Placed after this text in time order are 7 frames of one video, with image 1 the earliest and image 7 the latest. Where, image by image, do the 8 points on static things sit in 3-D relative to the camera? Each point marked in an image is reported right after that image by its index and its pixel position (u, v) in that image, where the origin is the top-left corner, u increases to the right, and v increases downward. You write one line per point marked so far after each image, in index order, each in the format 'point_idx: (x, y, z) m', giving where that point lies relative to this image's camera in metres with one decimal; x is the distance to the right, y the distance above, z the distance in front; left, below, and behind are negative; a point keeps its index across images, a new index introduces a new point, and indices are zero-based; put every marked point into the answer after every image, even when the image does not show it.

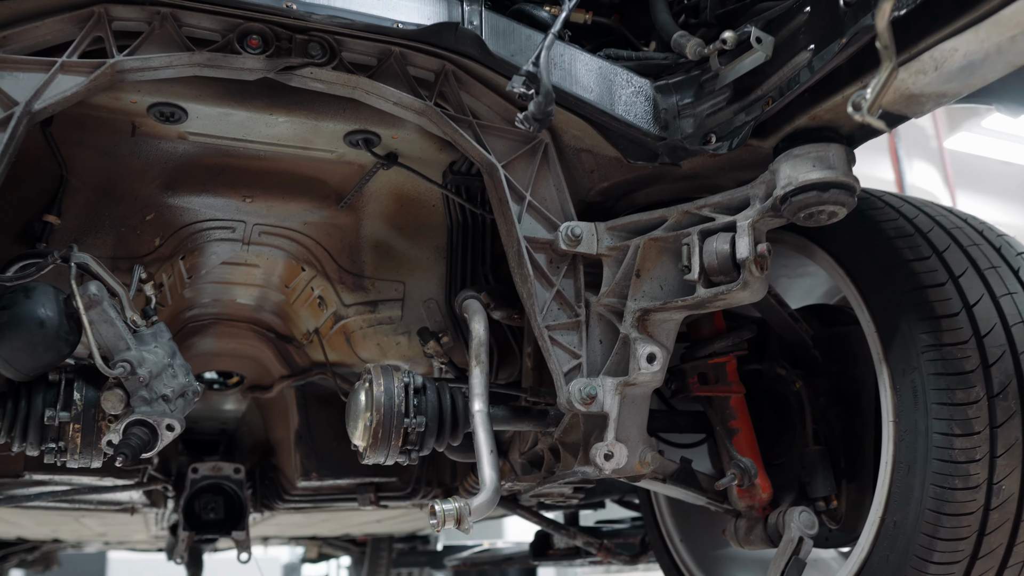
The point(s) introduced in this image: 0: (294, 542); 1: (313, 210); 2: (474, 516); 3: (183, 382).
0: (-1.1, -1.3, +5.0) m
1: (-0.5, +0.2, +2.6) m
2: (-0.1, -0.4, +1.8) m
3: (-0.7, -0.2, +2.0) m
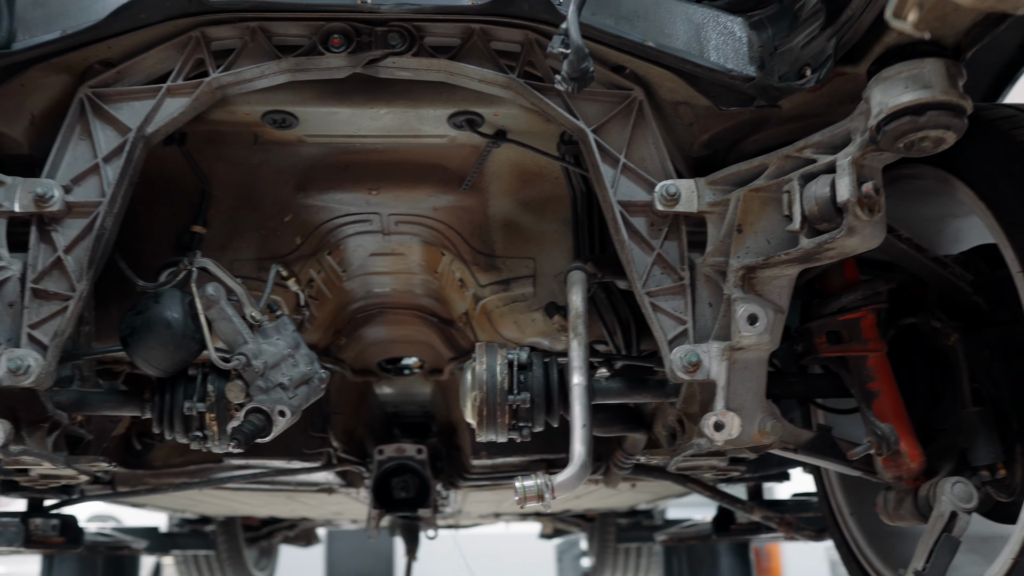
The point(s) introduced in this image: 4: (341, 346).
0: (+0.1, -1.2, +5.1) m
1: (-0.2, +0.3, +2.6) m
2: (+0.1, -0.4, +1.8) m
3: (-0.5, -0.2, +2.2) m
4: (-0.6, -0.2, +3.1) m
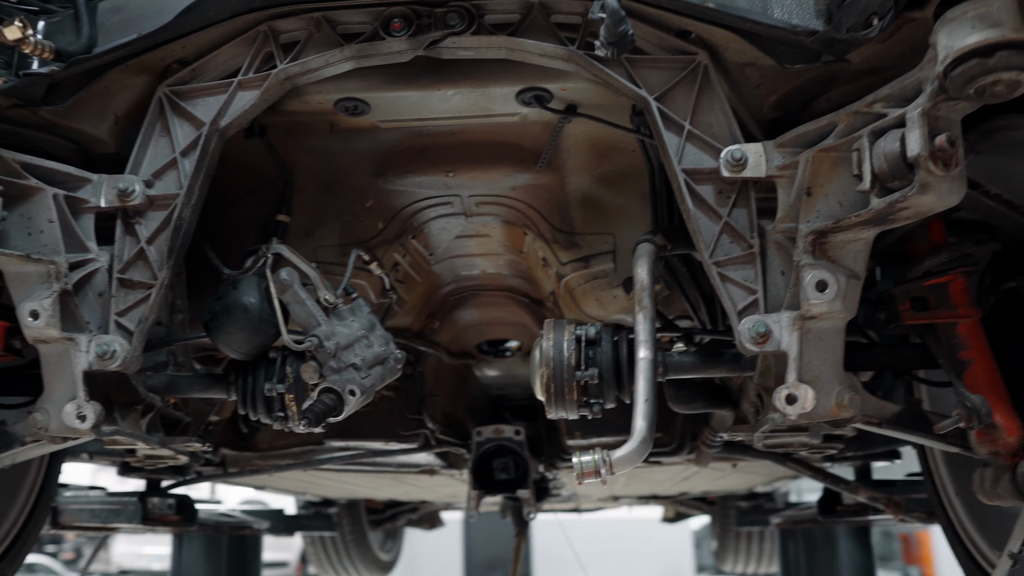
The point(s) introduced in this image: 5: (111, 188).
0: (+0.7, -1.1, +5.0) m
1: (0.0, +0.3, +2.6) m
2: (+0.2, -0.3, +1.8) m
3: (-0.3, -0.1, +2.2) m
4: (-0.3, -0.1, +3.2) m
5: (-0.9, +0.2, +2.1) m
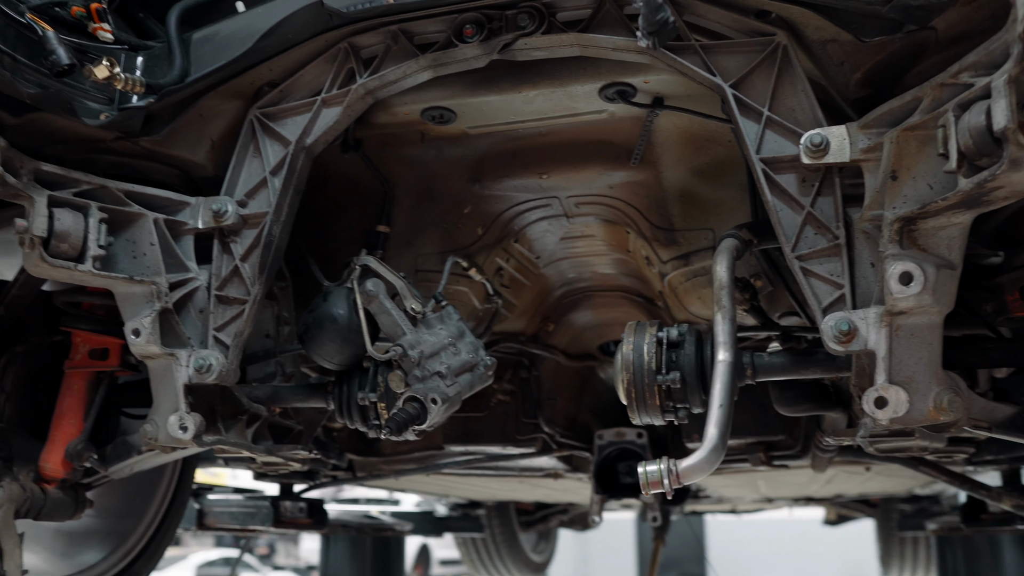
0: (+1.4, -1.1, +4.8) m
1: (+0.3, +0.3, +2.6) m
2: (+0.3, -0.3, +1.7) m
3: (-0.1, -0.2, +2.2) m
4: (+0.1, -0.1, +3.1) m
5: (-0.7, +0.2, +2.2) m
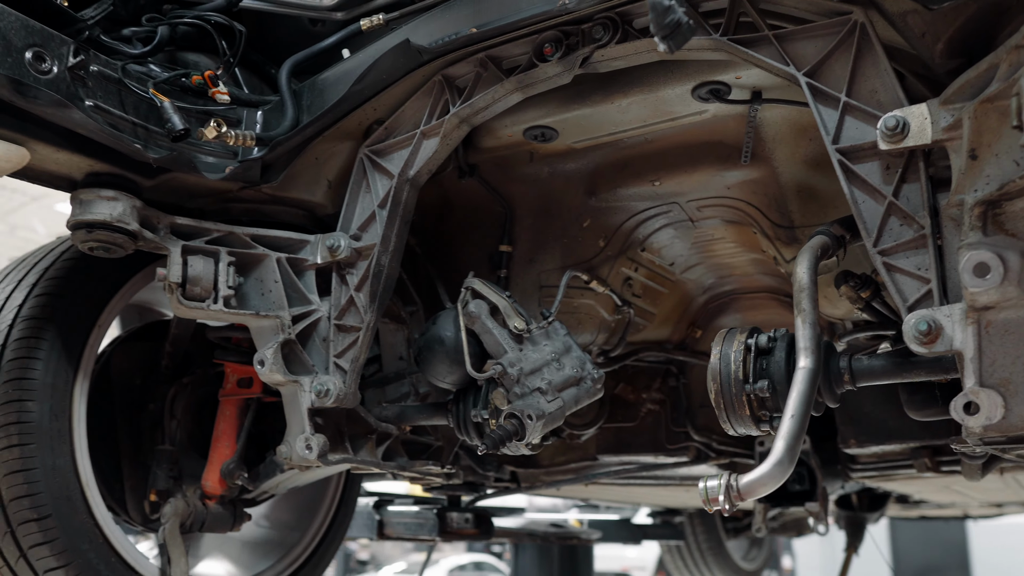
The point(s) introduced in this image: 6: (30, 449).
0: (+2.4, -1.0, +4.3) m
1: (+0.5, +0.3, +2.5) m
2: (+0.4, -0.3, +1.6) m
3: (+0.1, -0.2, +2.2) m
4: (+0.6, -0.2, +3.1) m
5: (-0.5, +0.1, +2.4) m
6: (-1.1, -0.4, +2.2) m
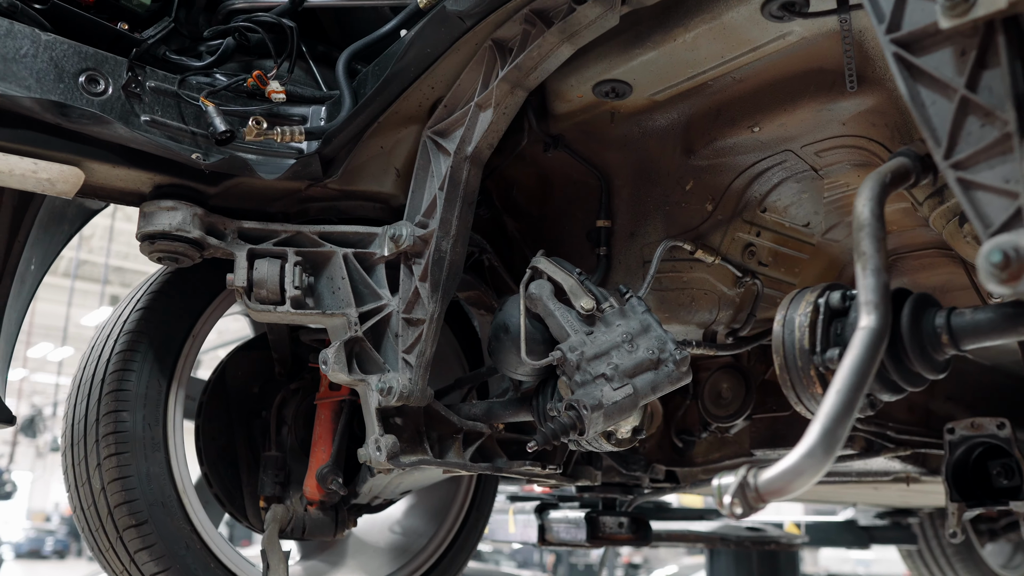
0: (+3.0, -0.7, +3.3) m
1: (+0.7, +0.4, +2.1) m
2: (+0.3, -0.3, +1.3) m
3: (+0.3, -0.1, +1.9) m
4: (+0.9, -0.1, +2.6) m
5: (-0.3, +0.1, +2.3) m
6: (-0.9, -0.4, +2.3) m
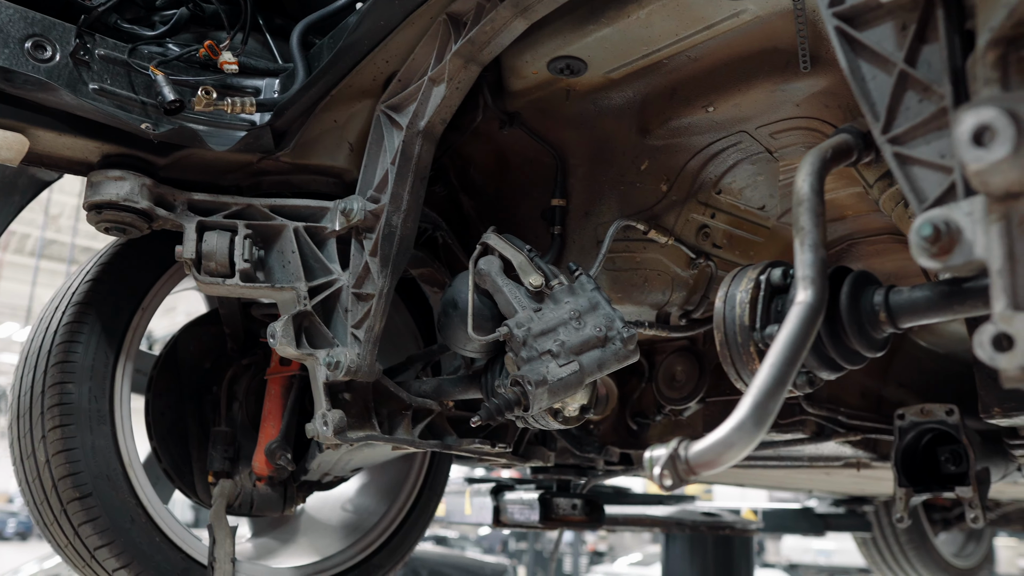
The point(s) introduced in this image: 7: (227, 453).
0: (+2.9, -0.7, +3.3) m
1: (+0.6, +0.4, +2.1) m
2: (+0.2, -0.2, +1.3) m
3: (+0.1, -0.1, +1.9) m
4: (+0.8, 0.0, +2.6) m
5: (-0.4, +0.2, +2.2) m
6: (-1.0, -0.3, +2.2) m
7: (-0.7, -0.4, +2.5) m
